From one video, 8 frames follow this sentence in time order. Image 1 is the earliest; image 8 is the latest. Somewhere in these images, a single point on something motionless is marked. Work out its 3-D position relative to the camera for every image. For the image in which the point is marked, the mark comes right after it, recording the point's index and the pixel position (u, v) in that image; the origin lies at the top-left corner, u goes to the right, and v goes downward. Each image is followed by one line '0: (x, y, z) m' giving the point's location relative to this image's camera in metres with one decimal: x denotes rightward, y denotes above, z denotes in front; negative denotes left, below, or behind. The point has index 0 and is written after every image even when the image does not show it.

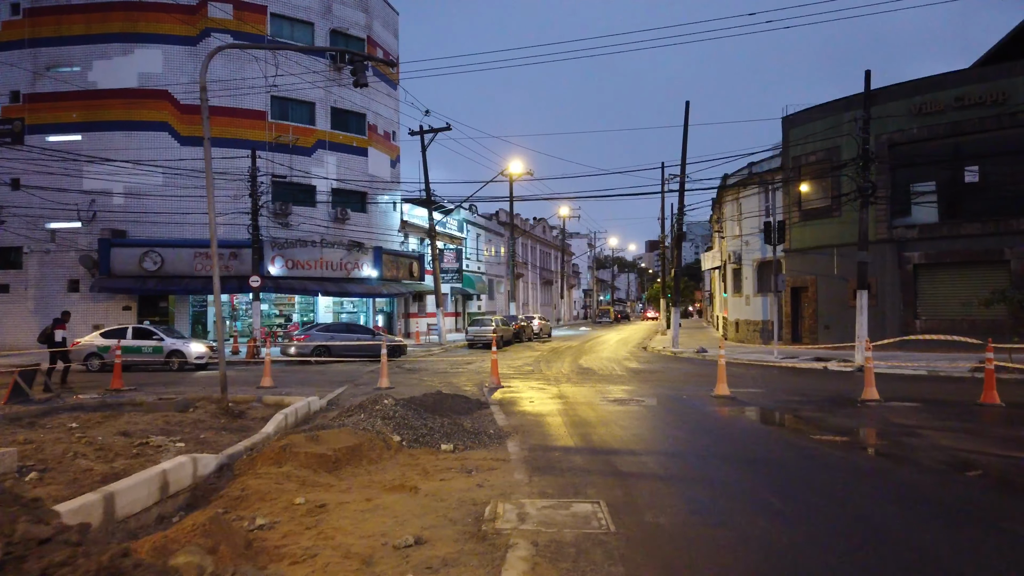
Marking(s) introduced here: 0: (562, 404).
0: (+0.9, -2.1, +12.6) m
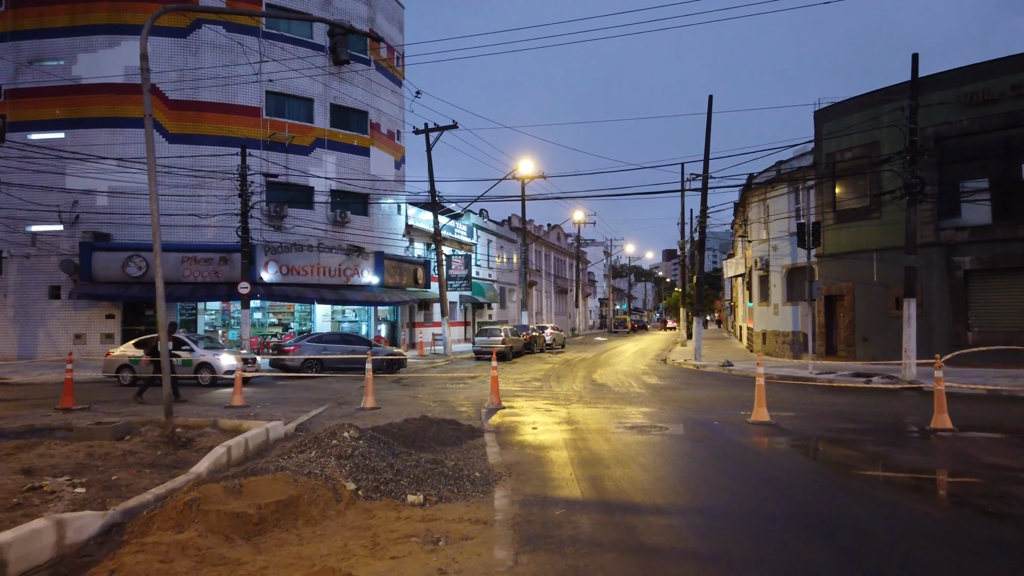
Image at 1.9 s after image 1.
0: (+0.9, -2.2, +10.6) m
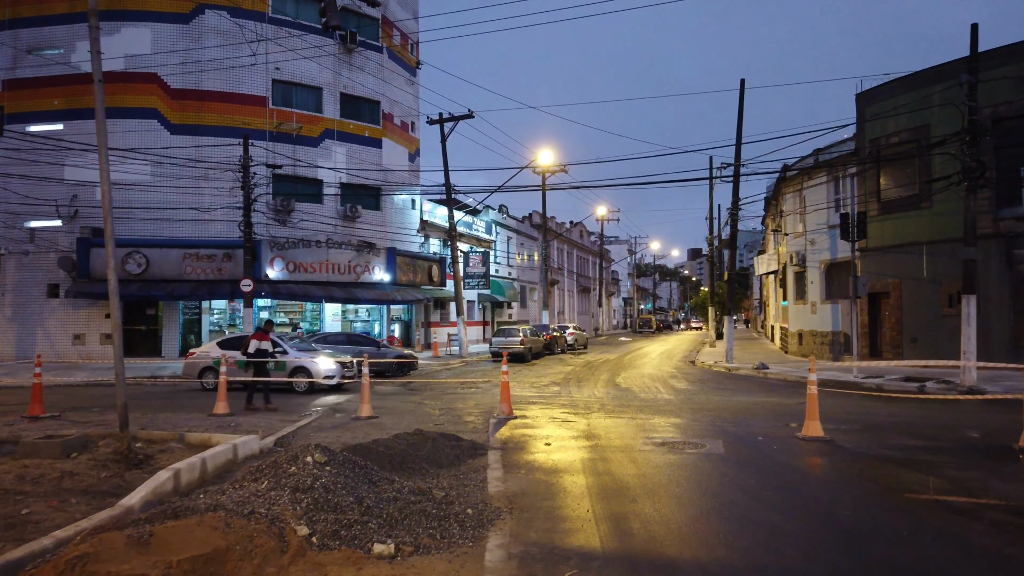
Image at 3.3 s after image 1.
0: (+1.0, -2.1, +9.0) m
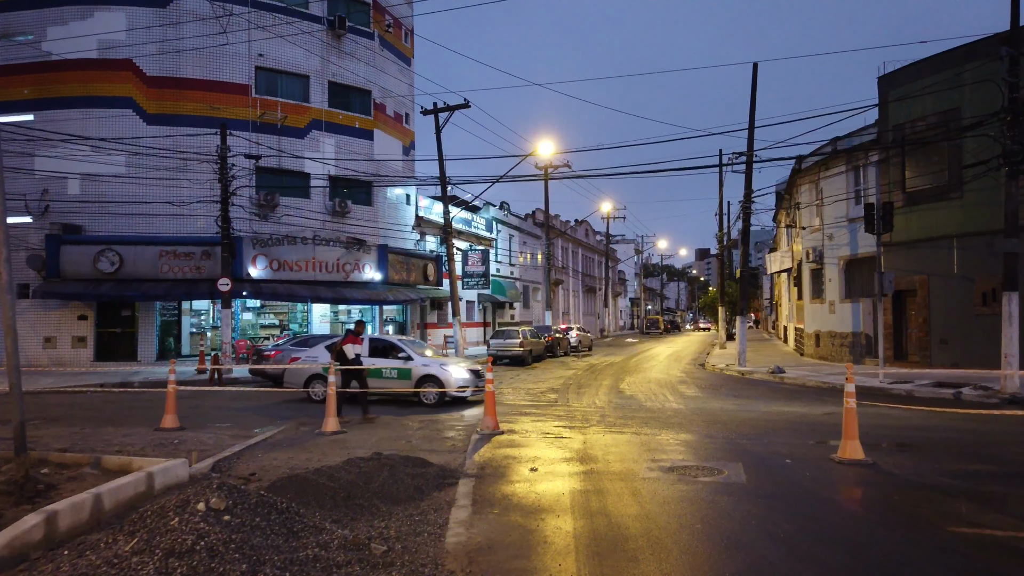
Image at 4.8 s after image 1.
0: (+0.7, -2.0, +7.4) m
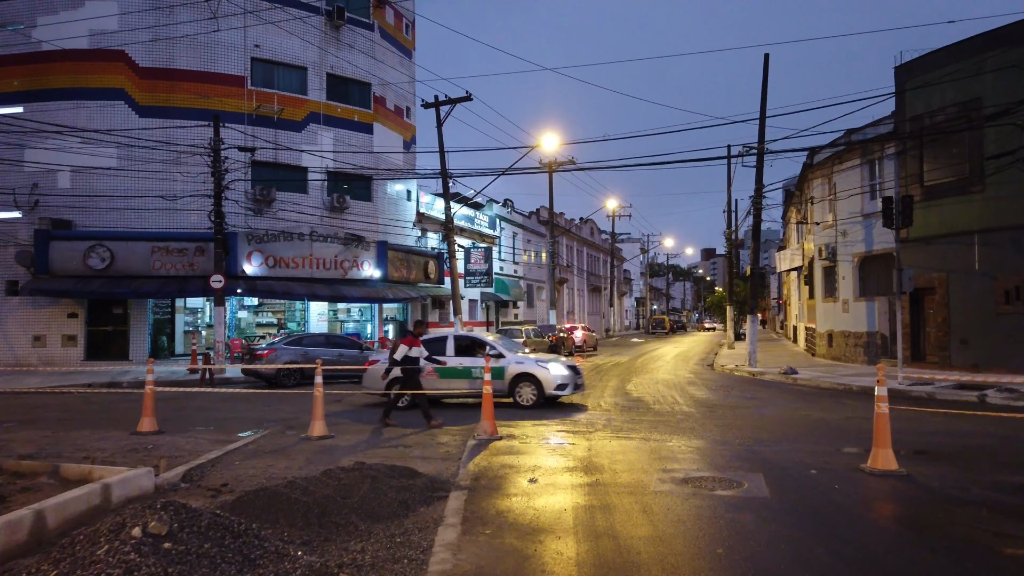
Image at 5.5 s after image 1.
0: (+0.7, -1.9, +6.7) m
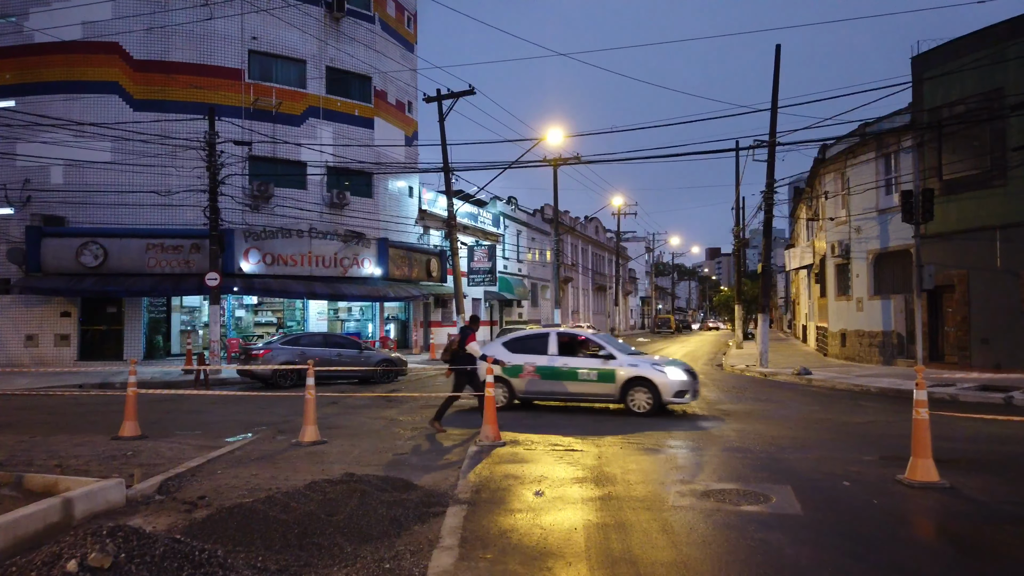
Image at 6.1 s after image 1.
0: (+0.7, -1.9, +6.0) m
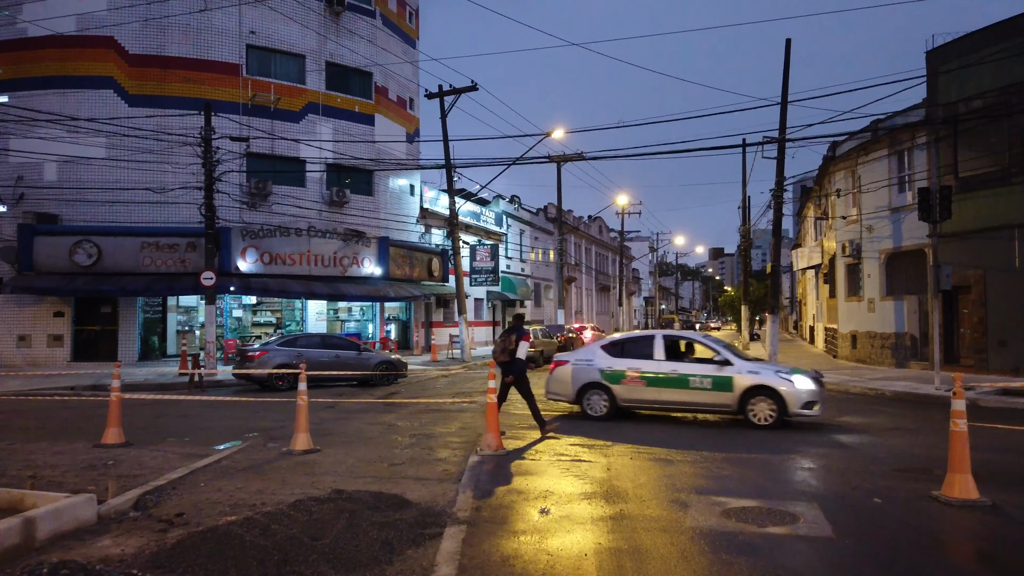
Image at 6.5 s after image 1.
0: (+0.8, -1.9, +5.5) m
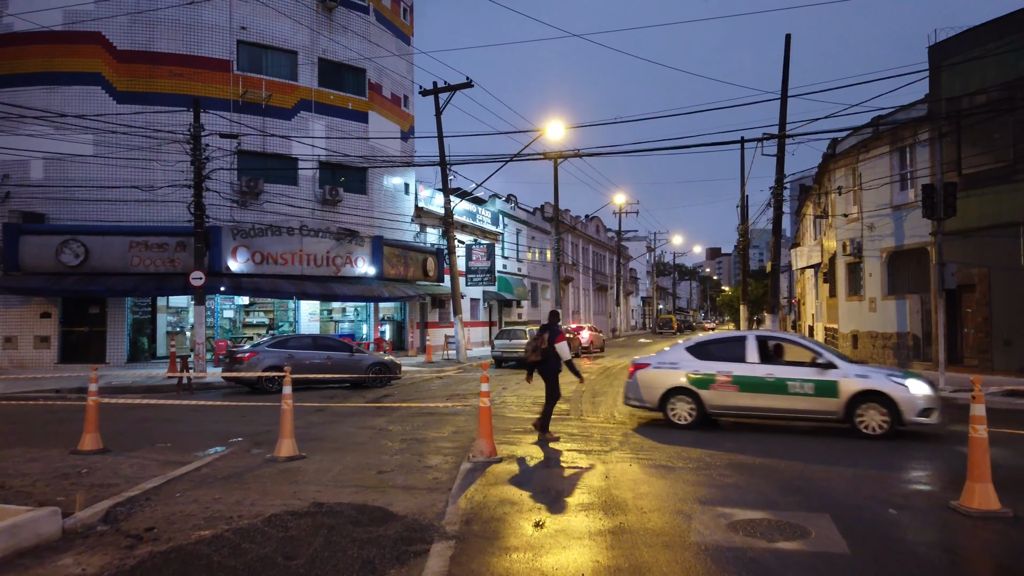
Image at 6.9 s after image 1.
0: (+0.7, -1.9, +5.1) m
